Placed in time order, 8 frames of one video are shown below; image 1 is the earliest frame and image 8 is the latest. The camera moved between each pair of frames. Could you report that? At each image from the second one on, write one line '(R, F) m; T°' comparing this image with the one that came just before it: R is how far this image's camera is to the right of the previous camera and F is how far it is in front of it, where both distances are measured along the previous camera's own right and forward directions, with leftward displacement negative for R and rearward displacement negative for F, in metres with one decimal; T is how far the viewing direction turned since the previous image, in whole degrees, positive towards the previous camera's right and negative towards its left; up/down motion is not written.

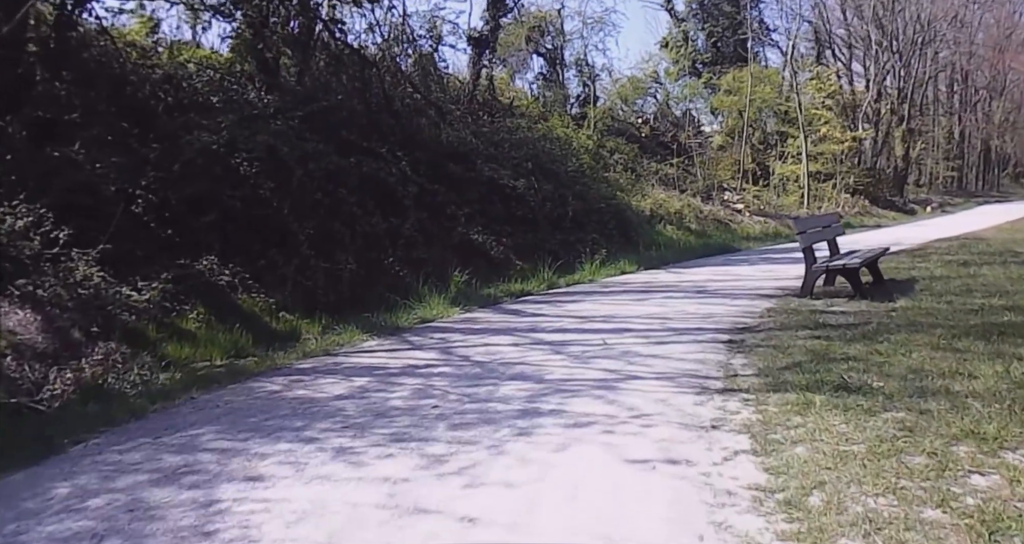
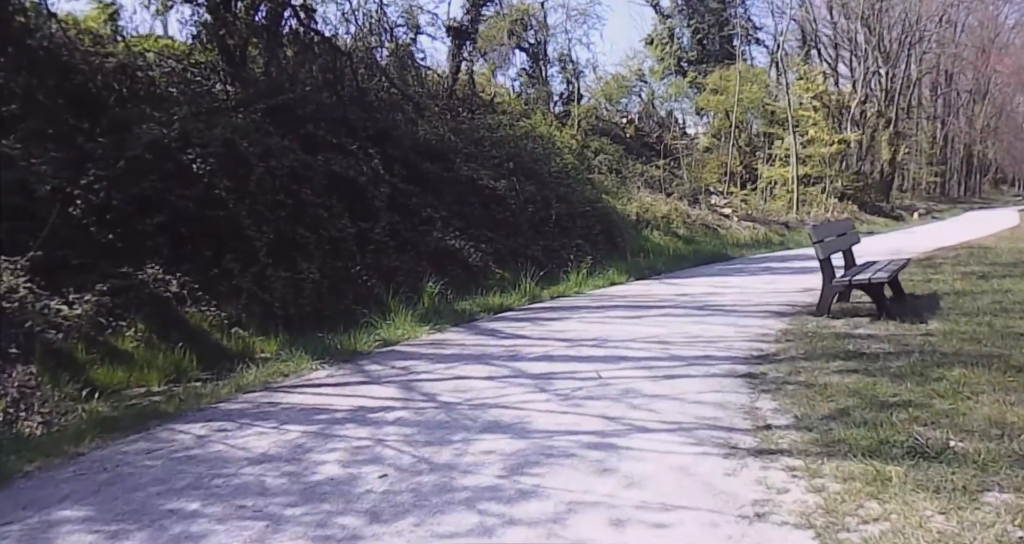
(0.0, +1.0) m; +1°
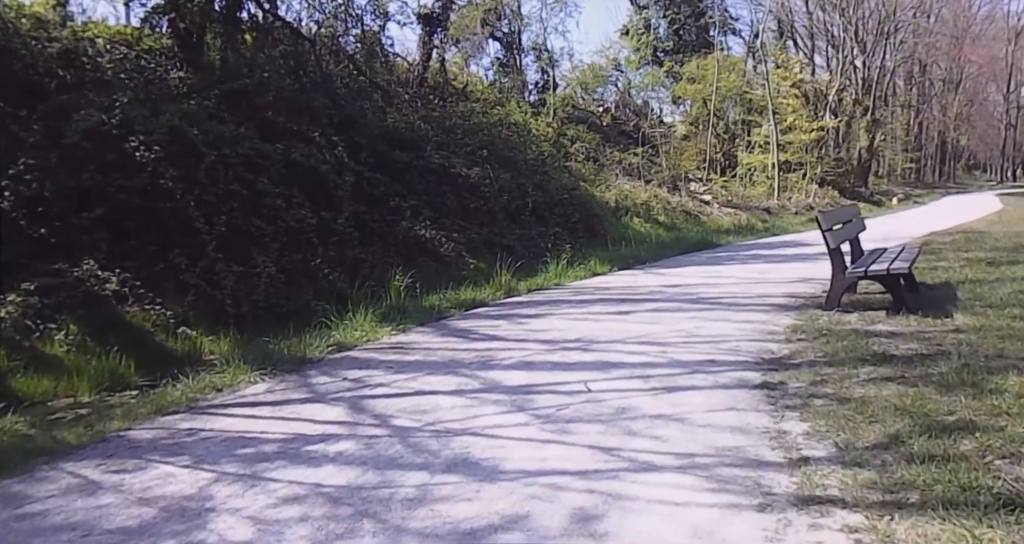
(0.0, +0.8) m; +2°
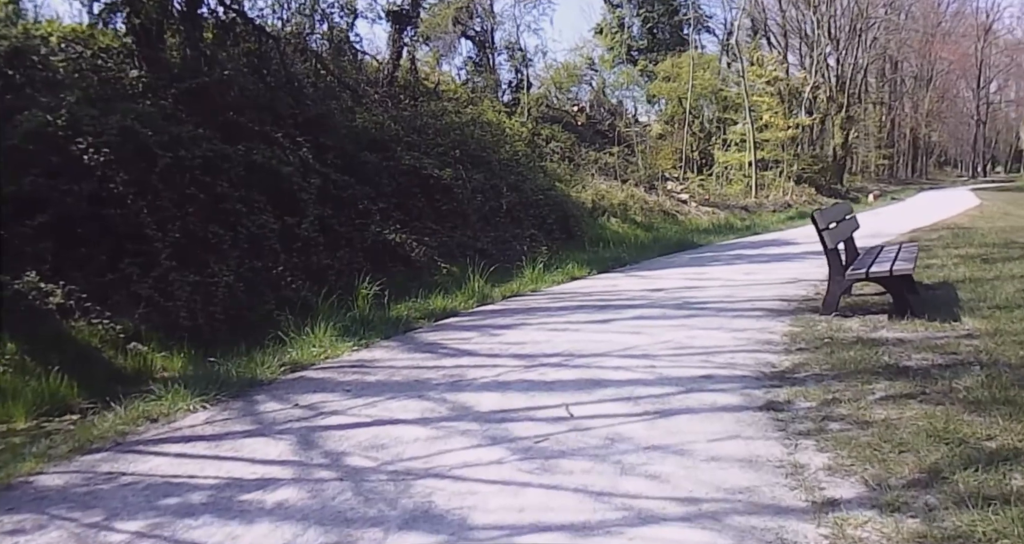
(0.0, +0.5) m; +2°
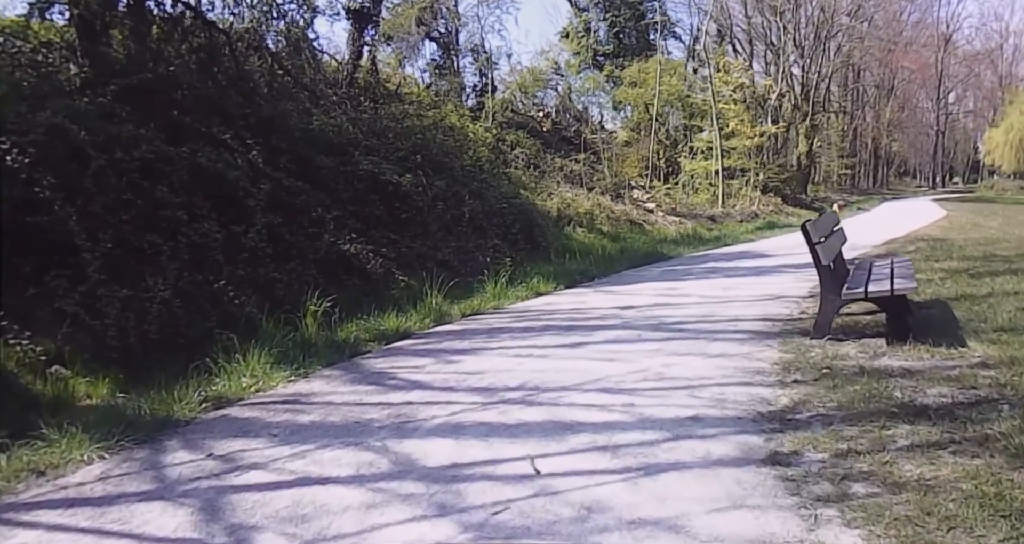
(0.0, +0.6) m; +3°
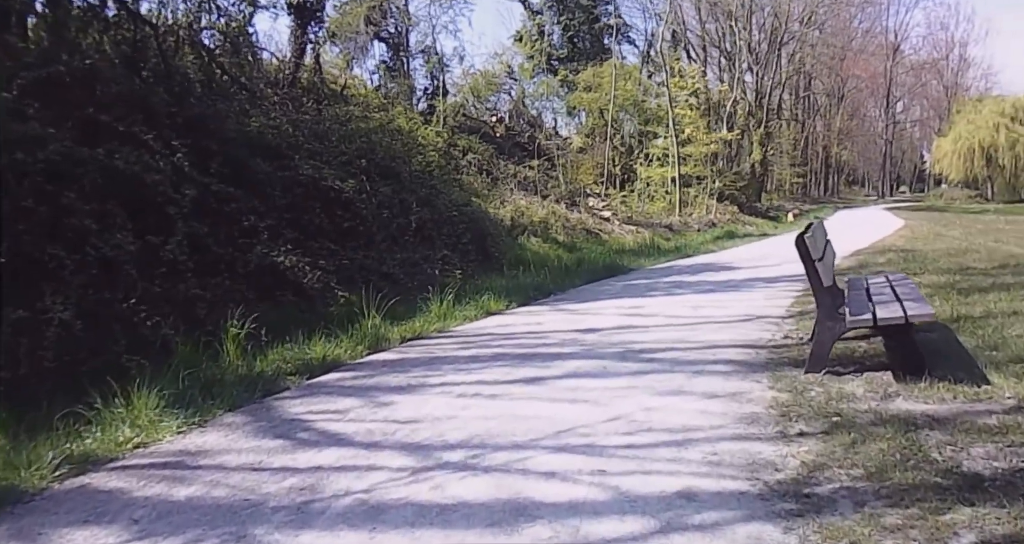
(+0.1, +0.8) m; +3°
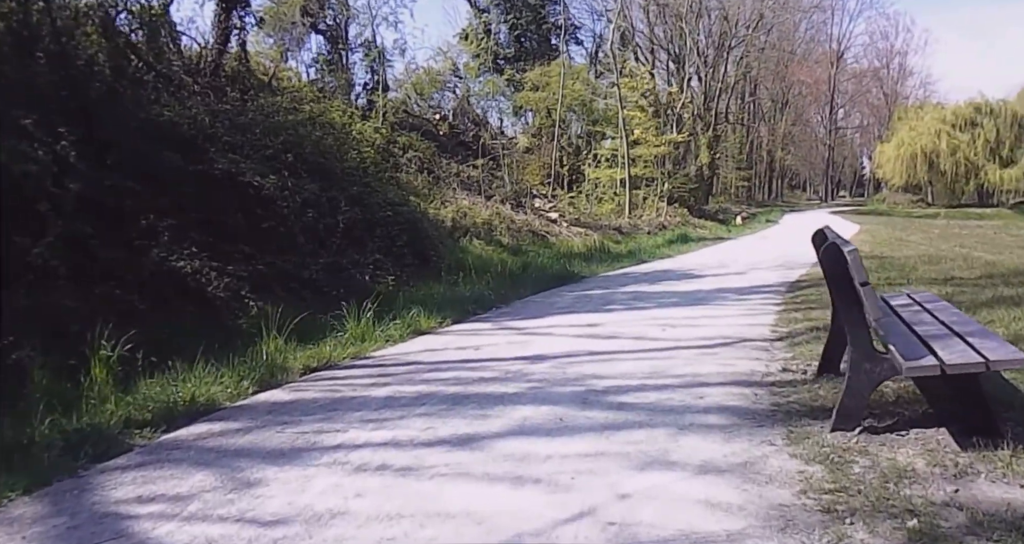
(+0.1, +1.2) m; +4°
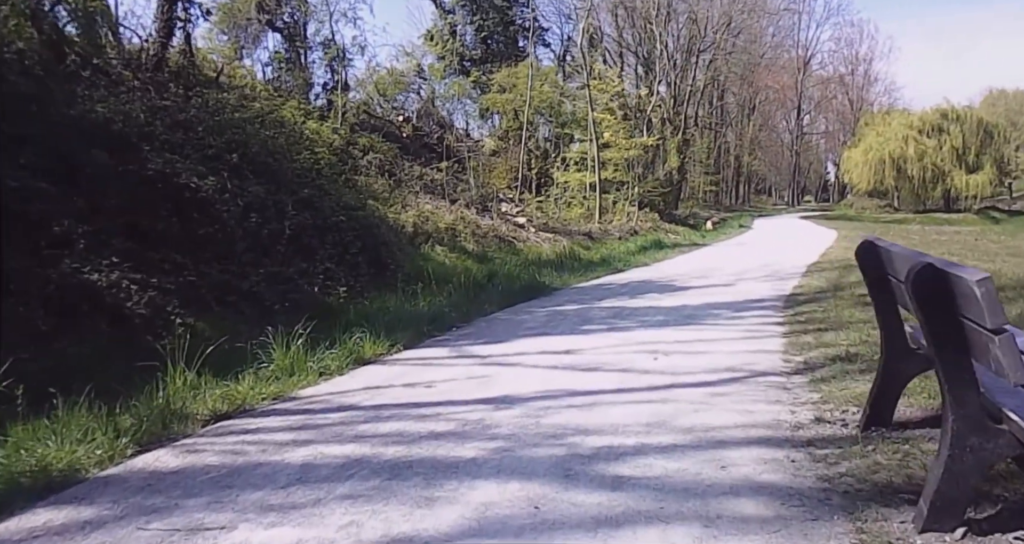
(0.0, +1.0) m; +2°
